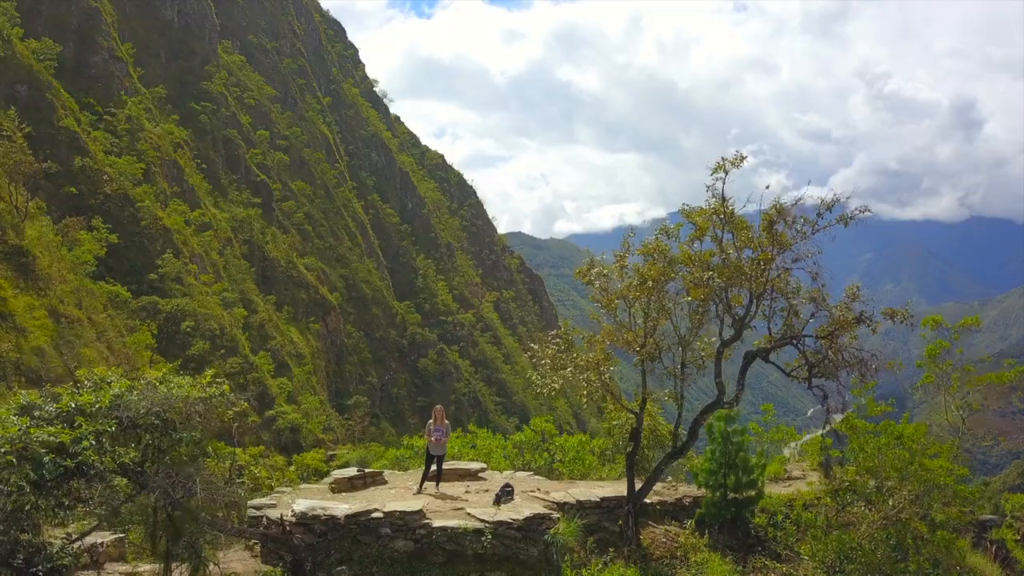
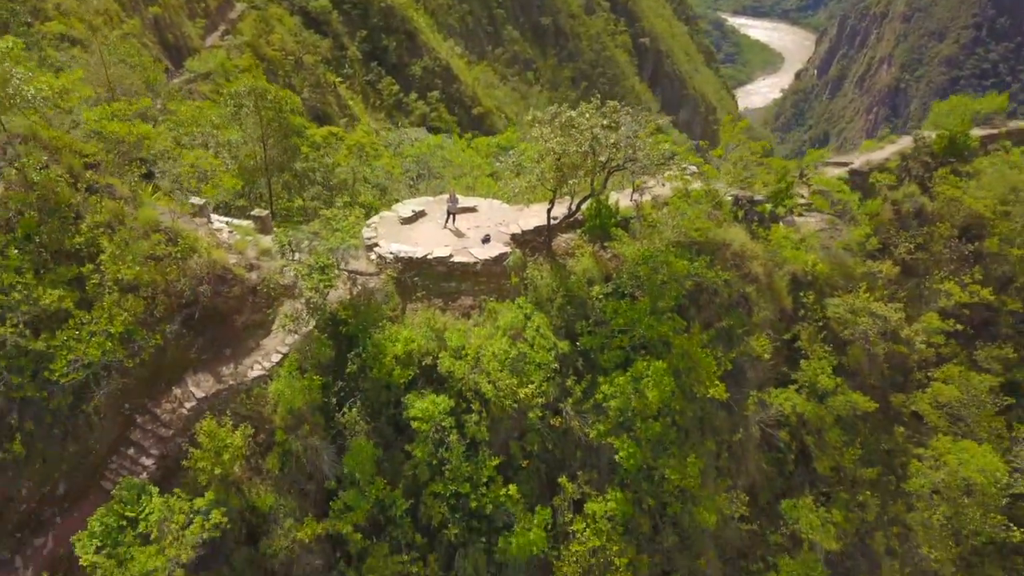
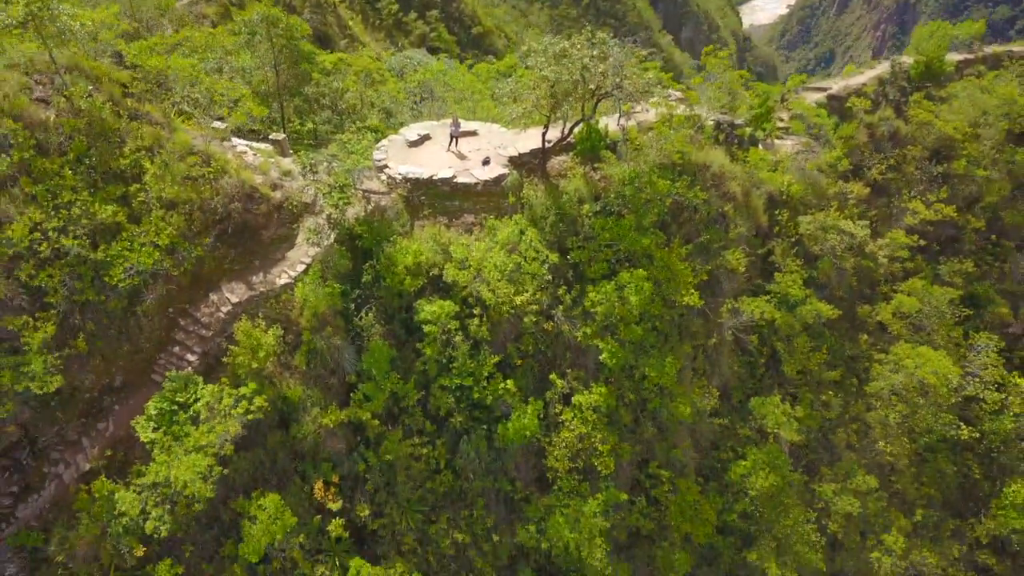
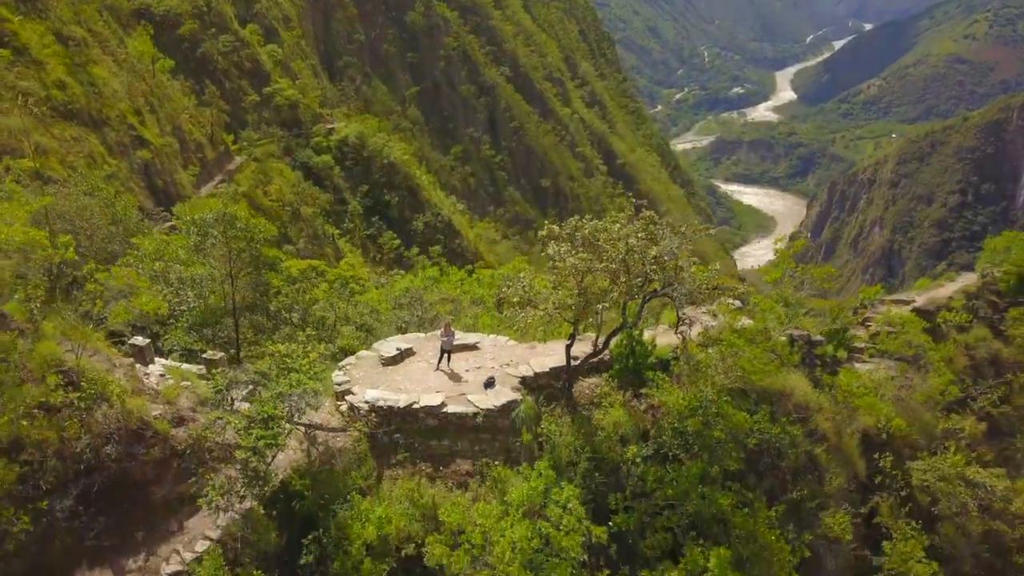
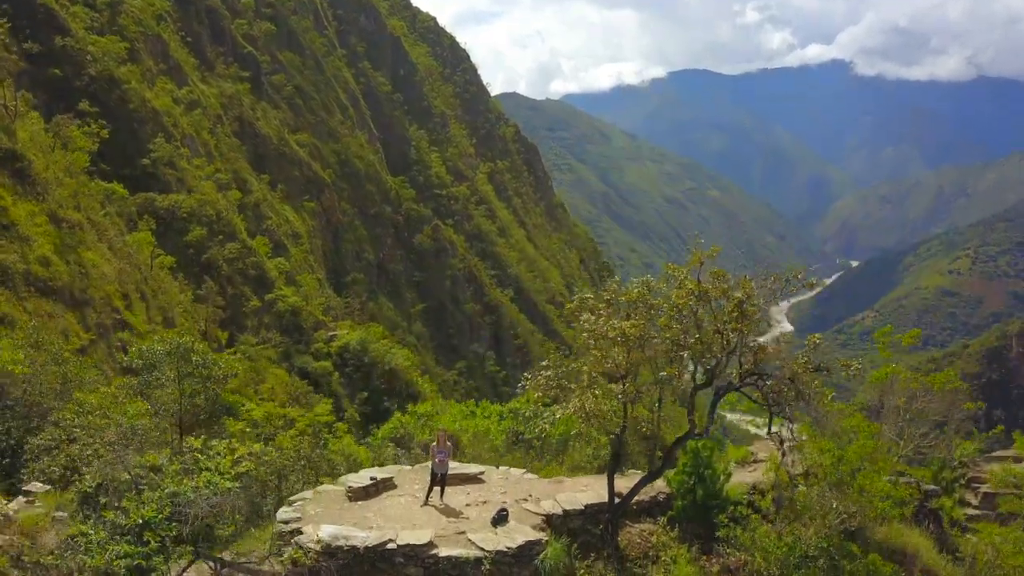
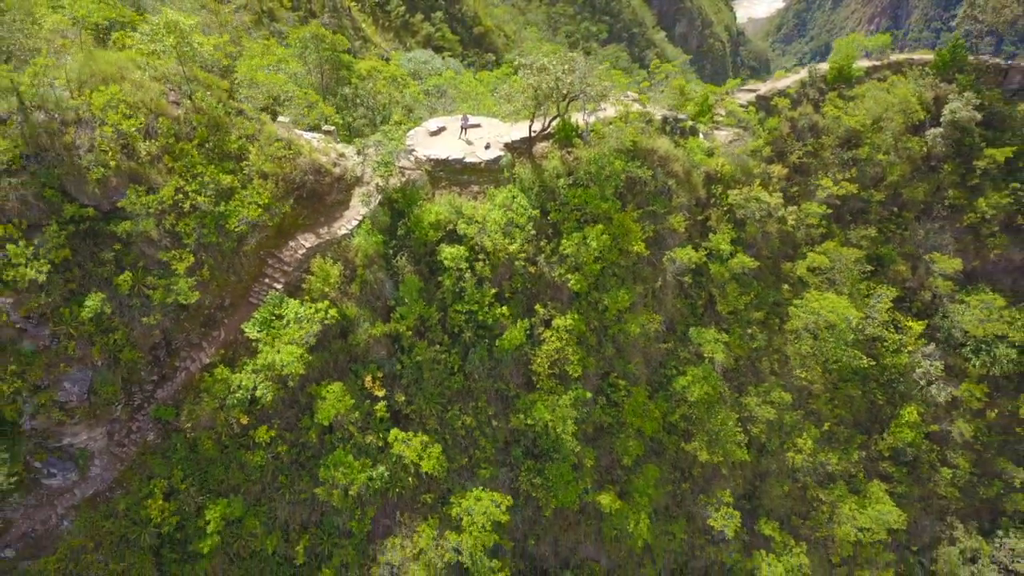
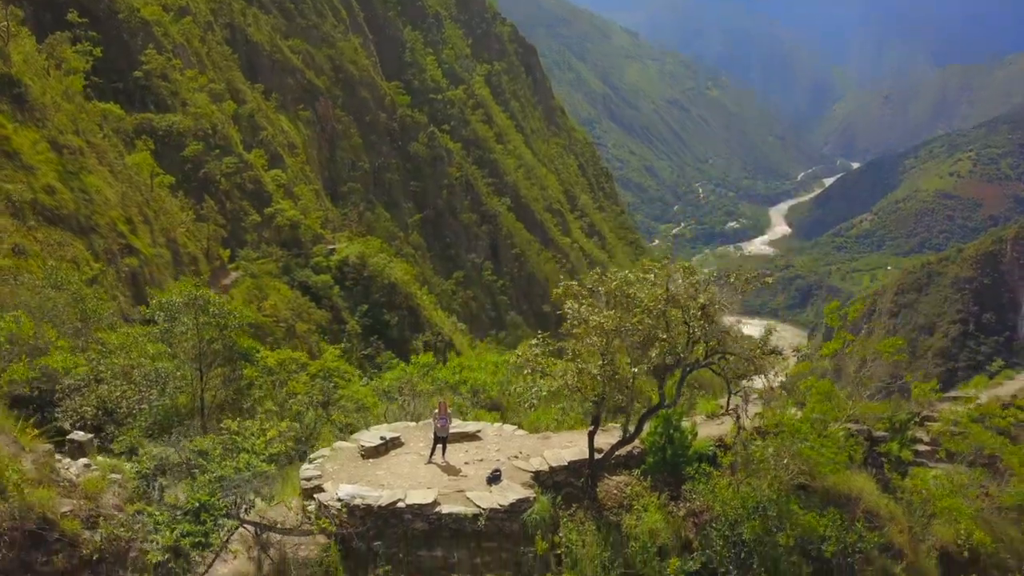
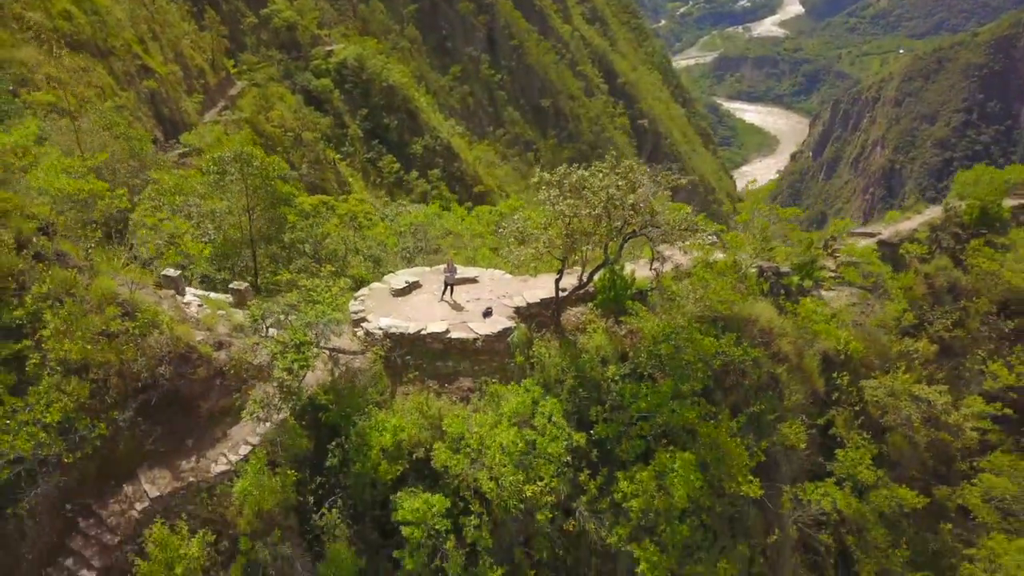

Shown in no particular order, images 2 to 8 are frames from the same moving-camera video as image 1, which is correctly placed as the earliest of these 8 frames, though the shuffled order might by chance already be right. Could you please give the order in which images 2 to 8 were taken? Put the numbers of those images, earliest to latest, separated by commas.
5, 7, 4, 8, 2, 3, 6
